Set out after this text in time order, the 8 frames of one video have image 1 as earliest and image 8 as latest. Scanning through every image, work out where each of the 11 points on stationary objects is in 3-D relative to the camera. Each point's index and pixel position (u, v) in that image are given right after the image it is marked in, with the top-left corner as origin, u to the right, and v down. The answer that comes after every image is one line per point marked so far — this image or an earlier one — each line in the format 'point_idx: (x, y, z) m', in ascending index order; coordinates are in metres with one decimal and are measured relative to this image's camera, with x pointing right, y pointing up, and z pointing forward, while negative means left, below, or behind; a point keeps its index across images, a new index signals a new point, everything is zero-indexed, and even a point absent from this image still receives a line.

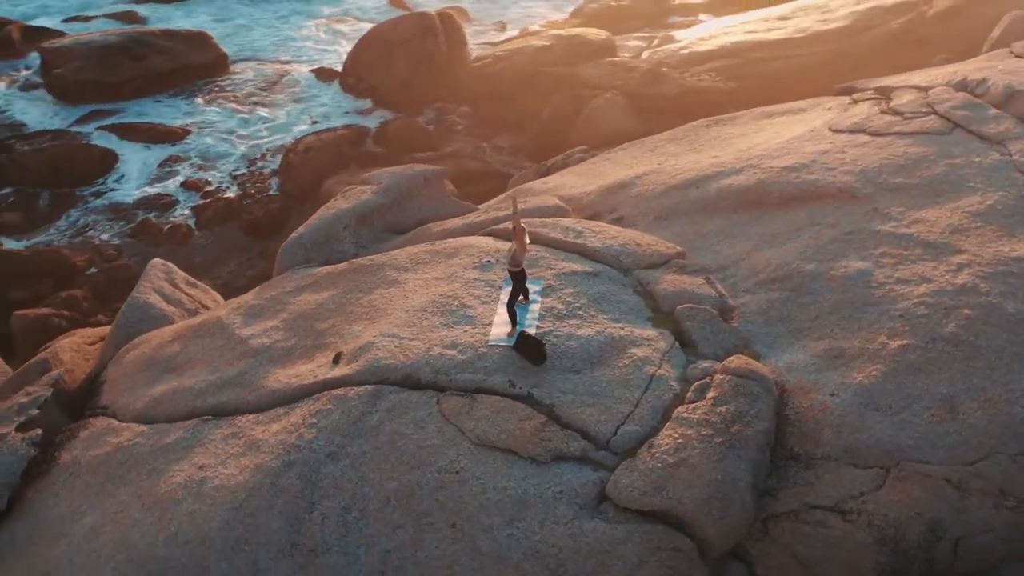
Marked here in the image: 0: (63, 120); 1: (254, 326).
0: (-5.8, +2.2, +14.0) m
1: (-1.6, -0.2, +6.6) m
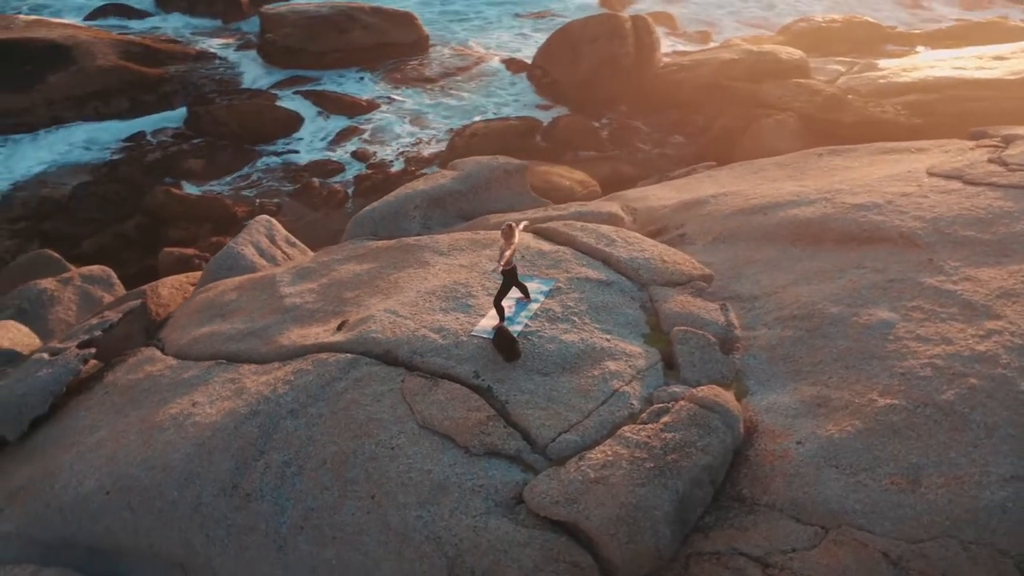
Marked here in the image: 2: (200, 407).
0: (-3.4, +2.9, +15.1) m
1: (-1.4, 0.0, +7.0) m
2: (-1.7, -0.6, +5.9) m
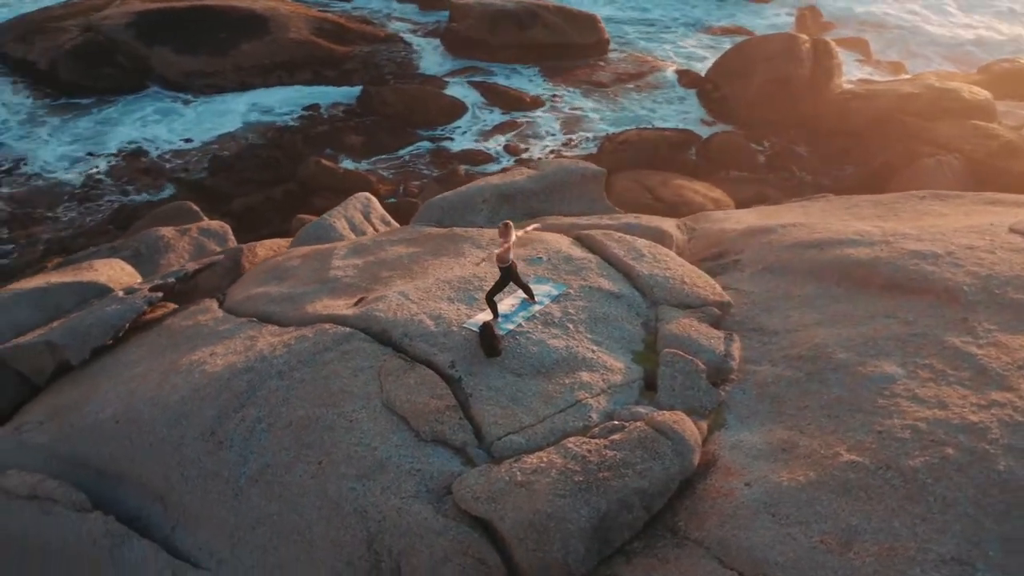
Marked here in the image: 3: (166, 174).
0: (-1.0, +3.1, +15.6) m
1: (-1.1, +0.2, +7.3) m
2: (-1.7, -0.4, +6.2) m
3: (-4.2, +1.4, +13.2) m
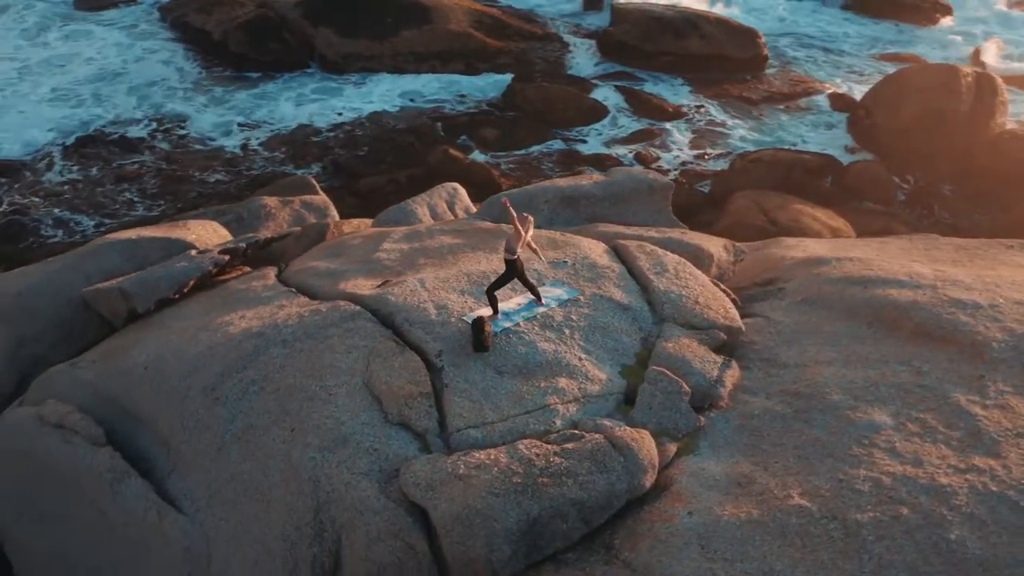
0: (+1.1, +3.1, +15.7) m
1: (-0.8, +0.3, +7.5) m
2: (-1.6, -0.2, +6.6) m
3: (-2.6, +1.8, +13.8) m
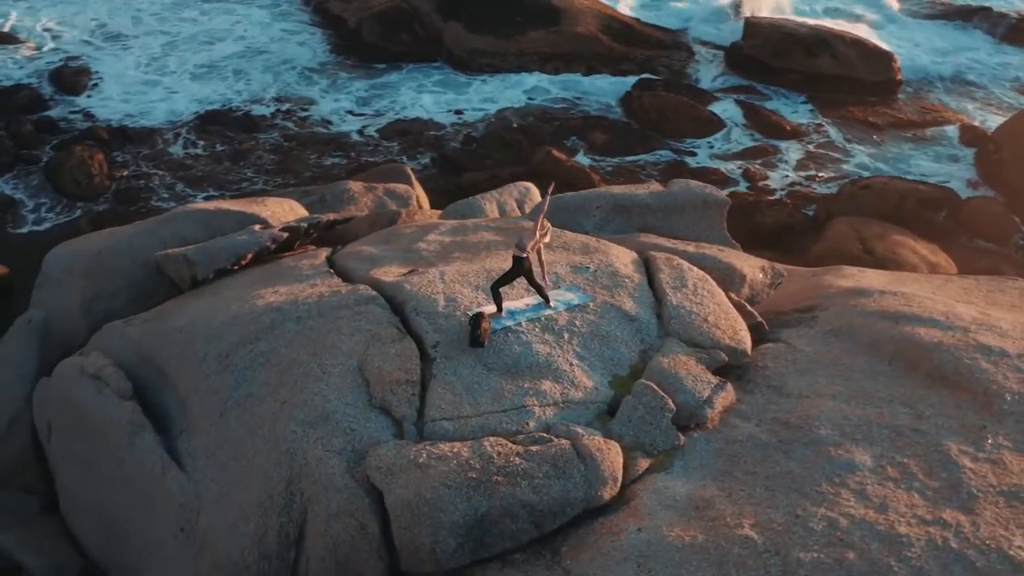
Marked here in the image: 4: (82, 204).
0: (+2.9, +2.9, +15.4) m
1: (-0.5, +0.4, +7.6) m
2: (-1.5, 0.0, +6.8) m
3: (-1.2, +1.9, +14.1) m
4: (-4.9, +0.9, +12.5) m
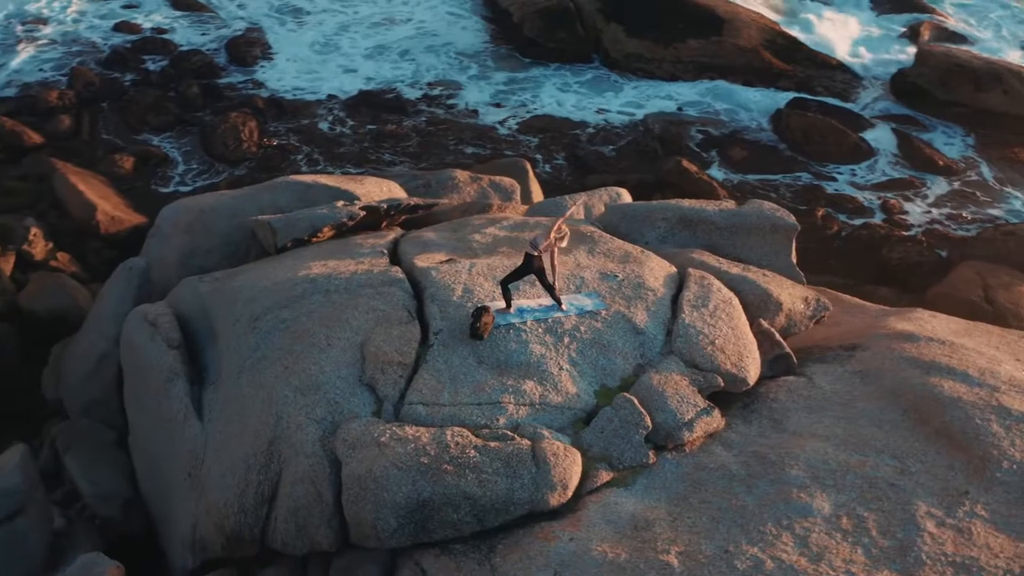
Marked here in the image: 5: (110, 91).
0: (+4.9, +2.4, +14.7) m
1: (-0.1, +0.4, +7.7) m
2: (-1.2, +0.2, +7.1) m
3: (+0.6, +2.0, +14.2) m
4: (-3.5, +1.5, +13.3) m
5: (-5.4, +2.6, +14.5) m
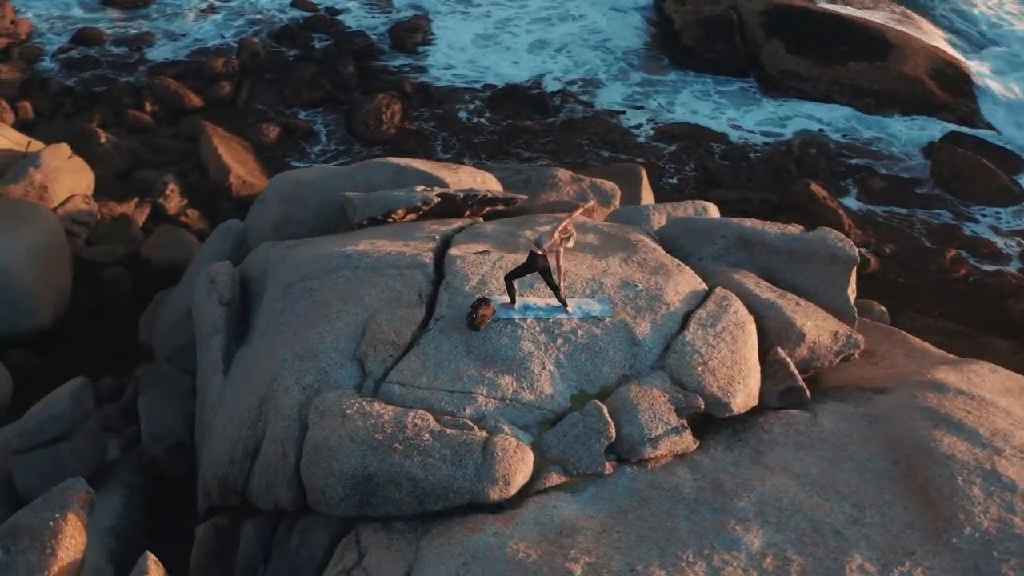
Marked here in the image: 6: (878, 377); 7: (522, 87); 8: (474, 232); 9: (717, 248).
0: (+6.7, +1.7, +13.8) m
1: (+0.3, +0.4, +7.7) m
2: (-1.0, +0.3, +7.3) m
3: (+2.3, +1.8, +14.0) m
4: (-1.9, +1.8, +13.8) m
5: (-3.4, +3.1, +15.4) m
6: (+2.1, -0.5, +6.4) m
7: (+0.1, +2.8, +15.2) m
8: (-0.2, +0.4, +7.7) m
9: (+1.4, +0.3, +7.5) m
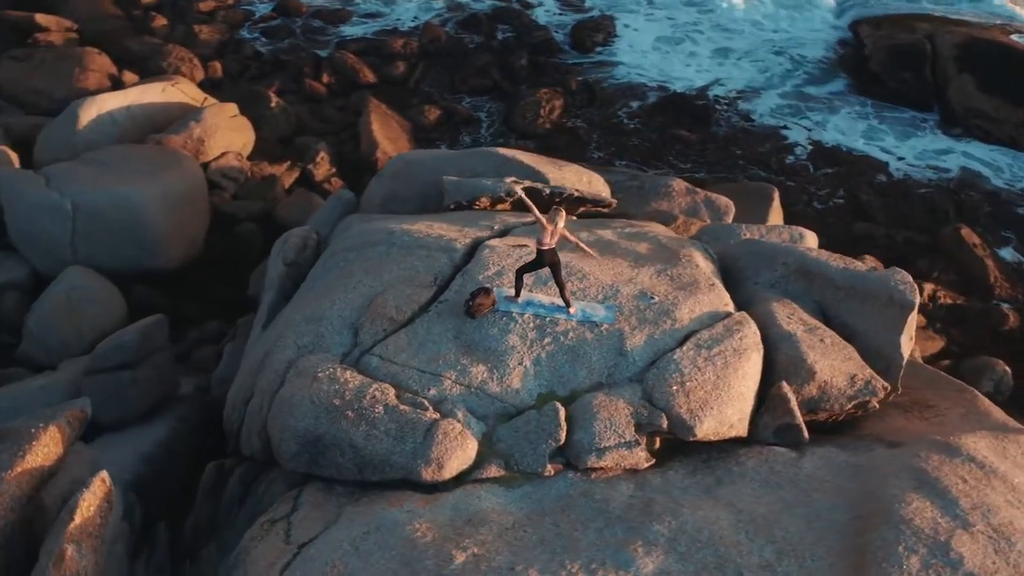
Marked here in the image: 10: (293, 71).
0: (+8.3, +0.7, +12.3) m
1: (+0.8, +0.4, +7.6) m
2: (-0.6, +0.4, +7.5) m
3: (+4.1, +1.4, +13.4) m
4: (0.0, +1.9, +14.1) m
5: (-0.9, +3.5, +15.8) m
6: (+2.1, -0.8, +6.0) m
7: (+2.4, +2.6, +15.0) m
8: (+0.2, +0.4, +7.7) m
9: (+1.7, +0.1, +7.2) m
10: (-3.0, +3.0, +14.9) m
